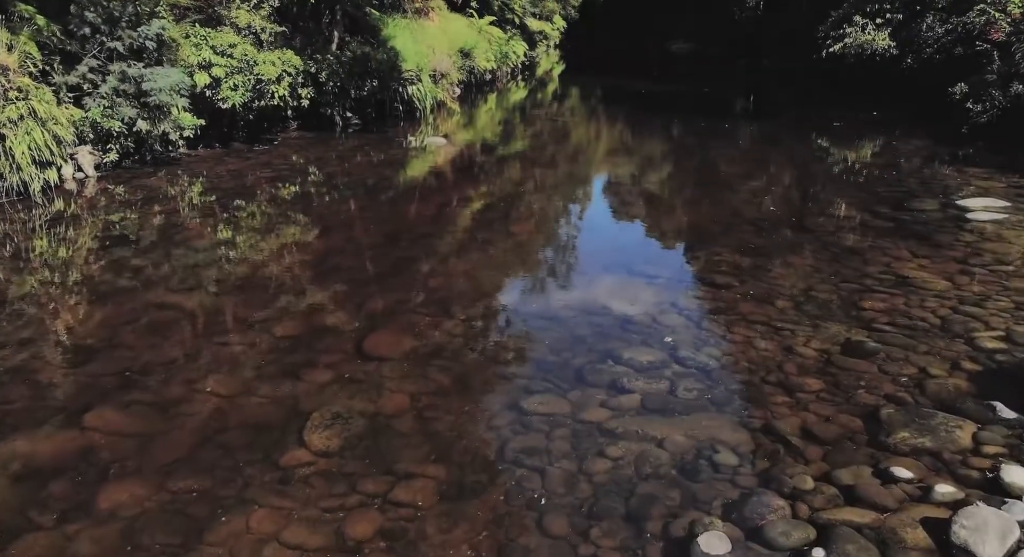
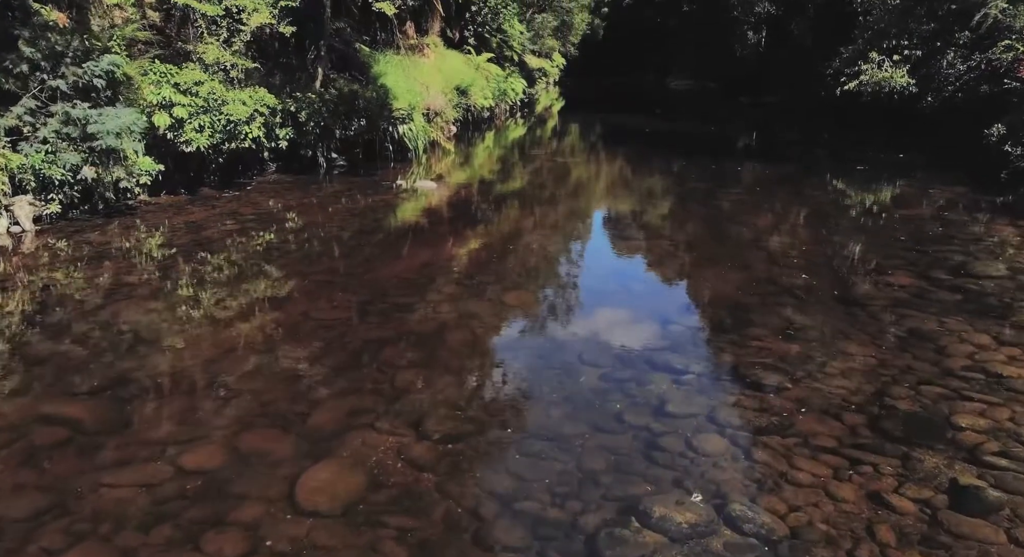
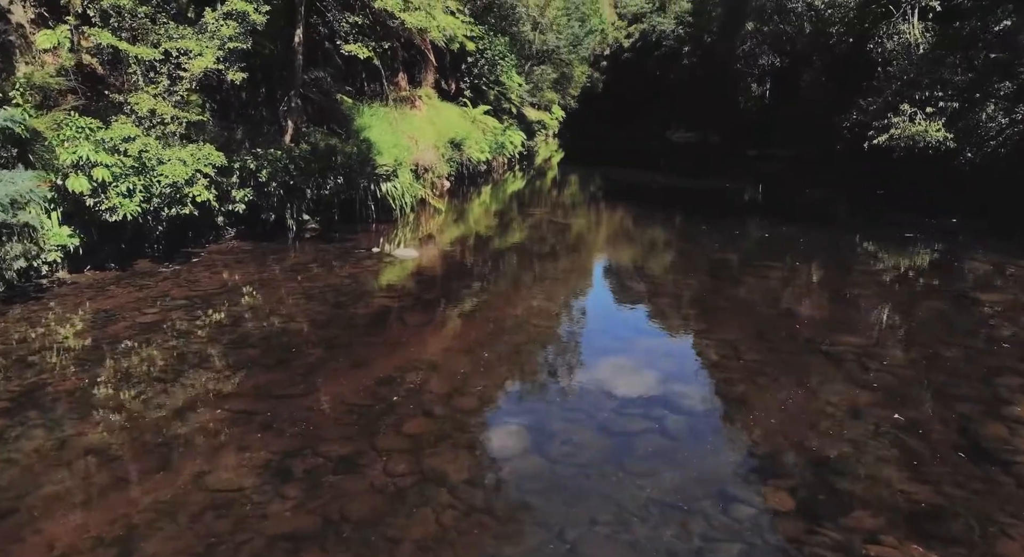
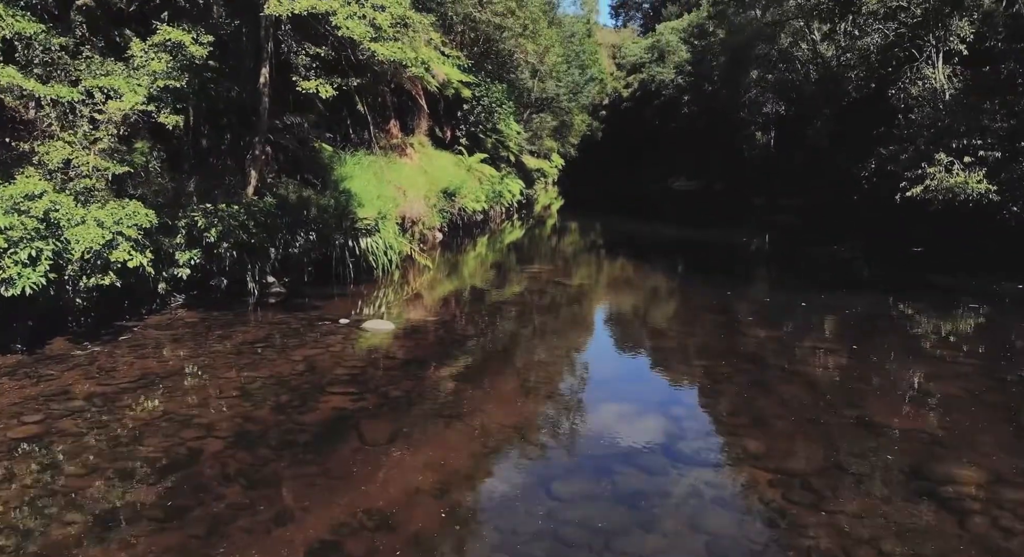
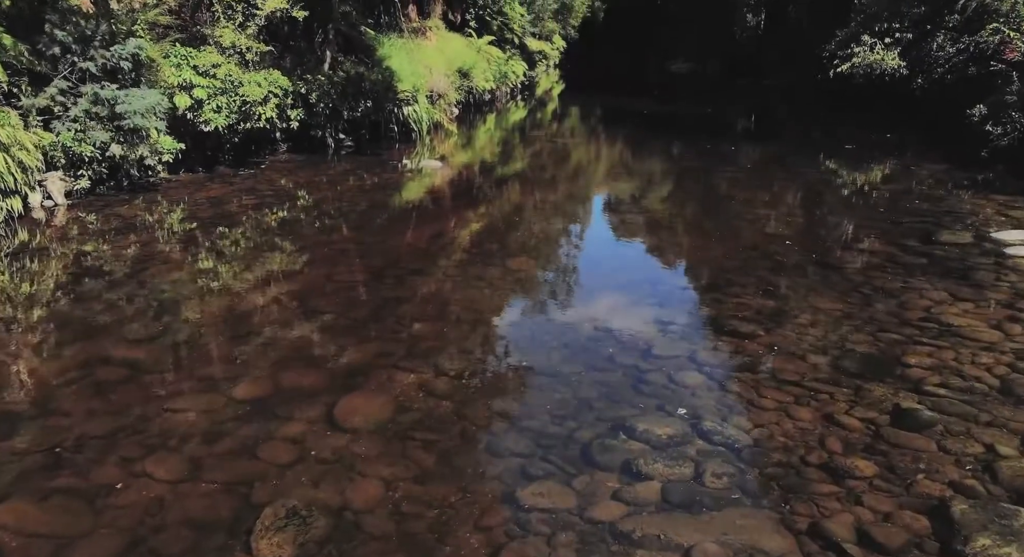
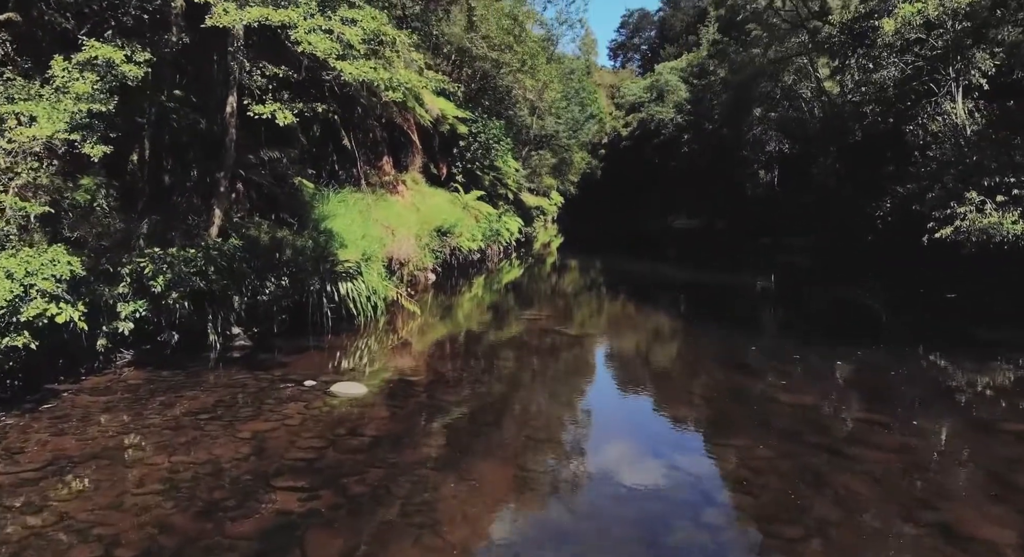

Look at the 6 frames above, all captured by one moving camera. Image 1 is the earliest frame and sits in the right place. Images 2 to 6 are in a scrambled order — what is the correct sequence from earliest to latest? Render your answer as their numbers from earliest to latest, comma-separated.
5, 2, 3, 4, 6
